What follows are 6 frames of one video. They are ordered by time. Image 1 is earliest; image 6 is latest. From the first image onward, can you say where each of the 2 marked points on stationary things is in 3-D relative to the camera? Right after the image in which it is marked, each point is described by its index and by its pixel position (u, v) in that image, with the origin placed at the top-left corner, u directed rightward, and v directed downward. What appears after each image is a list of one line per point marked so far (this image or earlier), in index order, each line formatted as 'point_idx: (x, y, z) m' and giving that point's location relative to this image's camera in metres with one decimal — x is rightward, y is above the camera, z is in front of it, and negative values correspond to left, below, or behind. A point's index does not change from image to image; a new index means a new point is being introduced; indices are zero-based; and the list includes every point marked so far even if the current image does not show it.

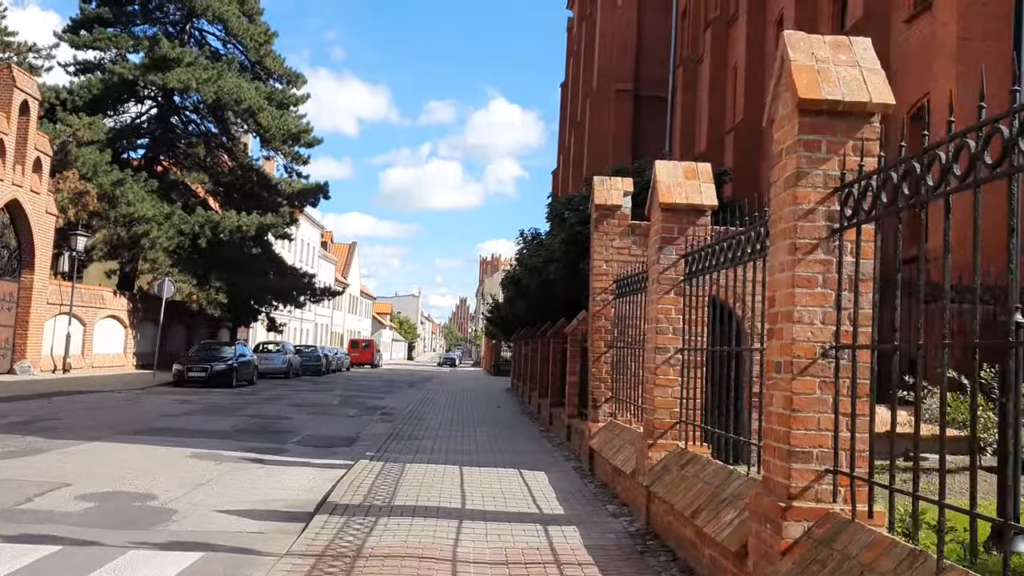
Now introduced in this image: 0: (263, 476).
0: (-2.8, -2.1, +11.2) m
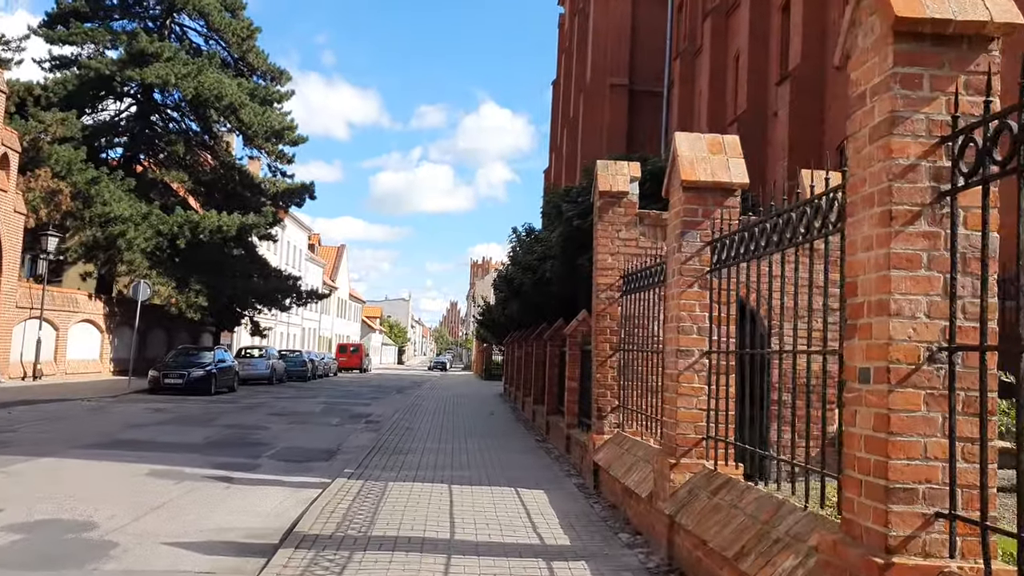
0: (-2.8, -2.1, +10.0) m
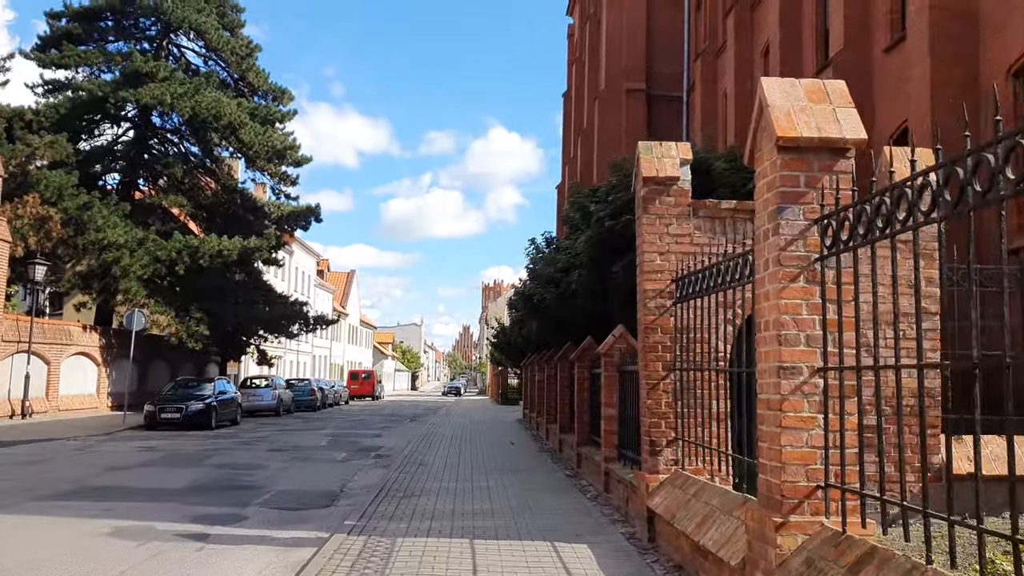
0: (-2.5, -2.2, +8.2) m
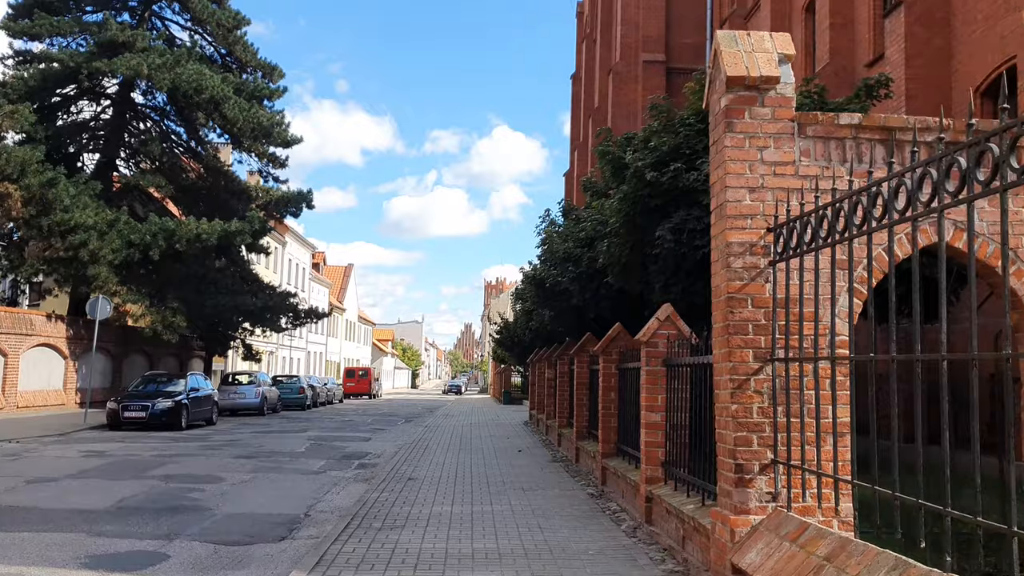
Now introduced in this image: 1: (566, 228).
0: (-2.4, -1.9, +5.5) m
1: (+0.8, +0.8, +13.9) m
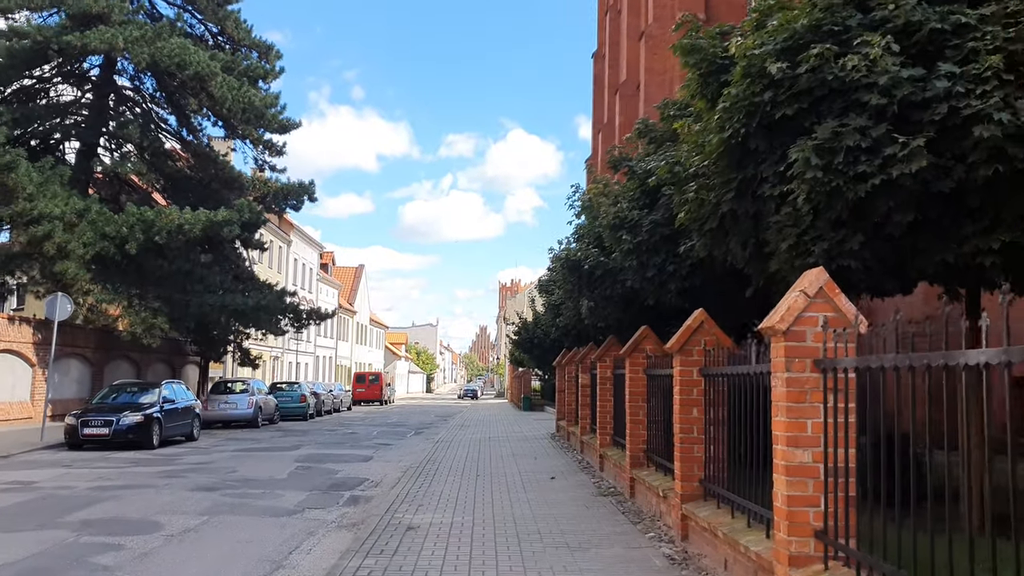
0: (-2.2, -1.7, +2.2) m
1: (+1.1, +1.0, +10.5) m
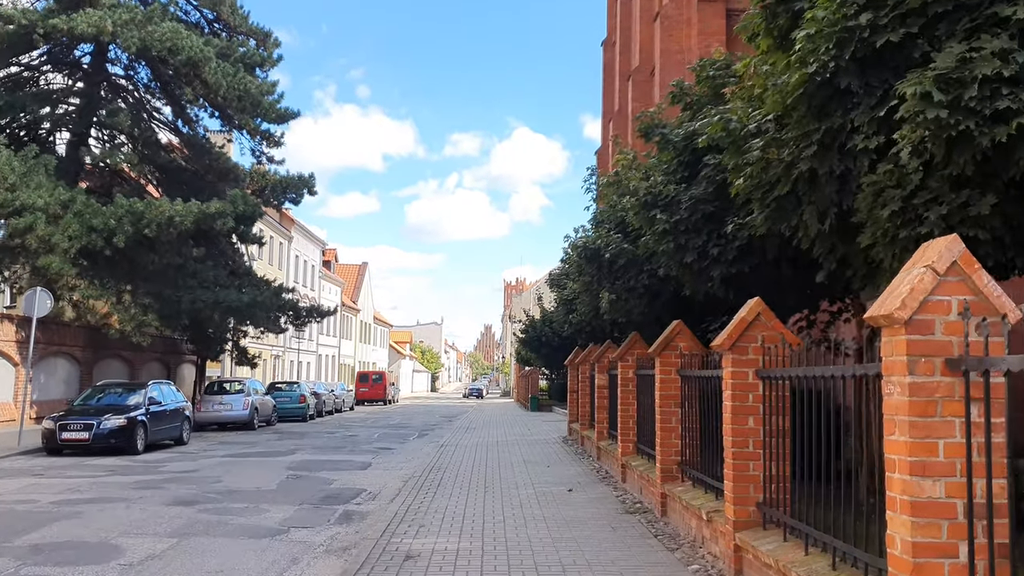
0: (-2.1, -1.6, +0.8) m
1: (+1.2, +1.1, +9.2) m
